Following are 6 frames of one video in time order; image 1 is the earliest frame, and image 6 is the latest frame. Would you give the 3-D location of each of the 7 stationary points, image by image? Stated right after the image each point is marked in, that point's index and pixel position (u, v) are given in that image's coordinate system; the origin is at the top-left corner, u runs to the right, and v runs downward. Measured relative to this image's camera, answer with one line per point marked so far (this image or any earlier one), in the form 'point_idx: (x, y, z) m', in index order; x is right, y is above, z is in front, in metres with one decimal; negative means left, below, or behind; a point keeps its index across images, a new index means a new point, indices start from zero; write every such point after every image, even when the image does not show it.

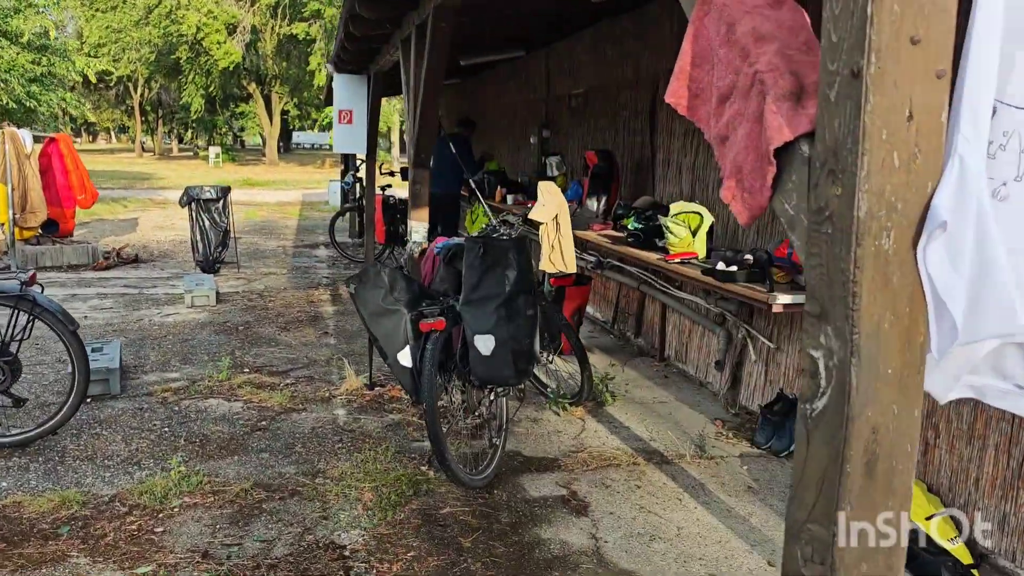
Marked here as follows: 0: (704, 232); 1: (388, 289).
0: (+1.0, +0.3, +4.2) m
1: (-0.5, 0.0, +3.4) m
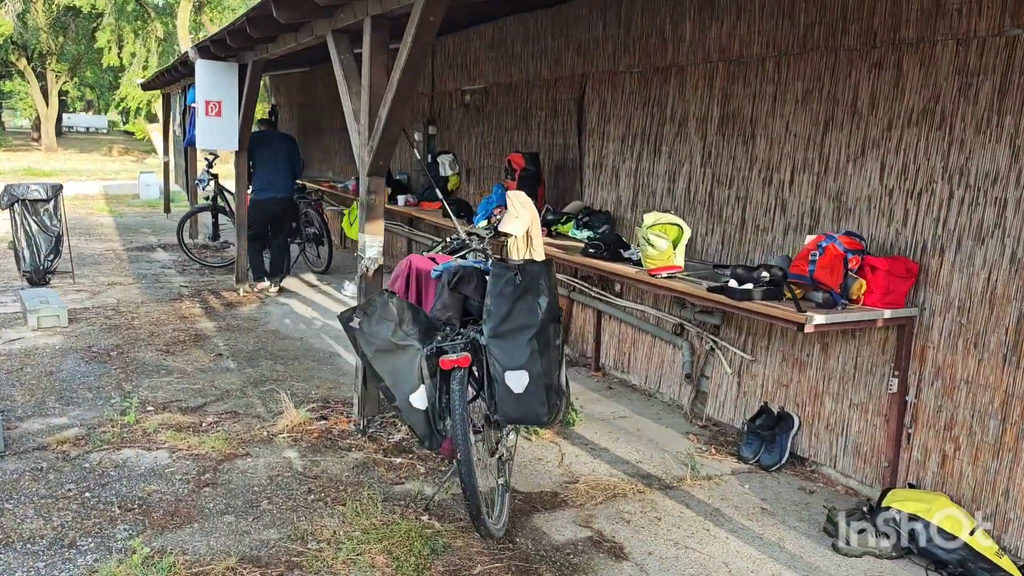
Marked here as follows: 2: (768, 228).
0: (+0.8, +0.2, +4.0) m
1: (-0.4, -0.1, +2.9) m
2: (+1.2, +0.3, +4.1) m
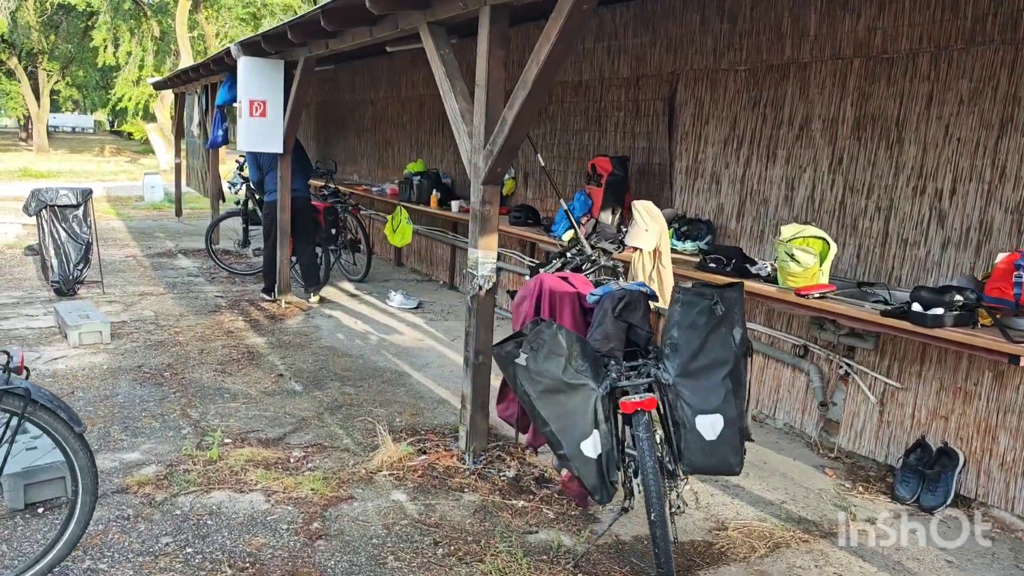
0: (+1.4, +0.1, +3.6) m
1: (+0.2, -0.2, +2.5) m
2: (+1.8, +0.2, +3.7) m
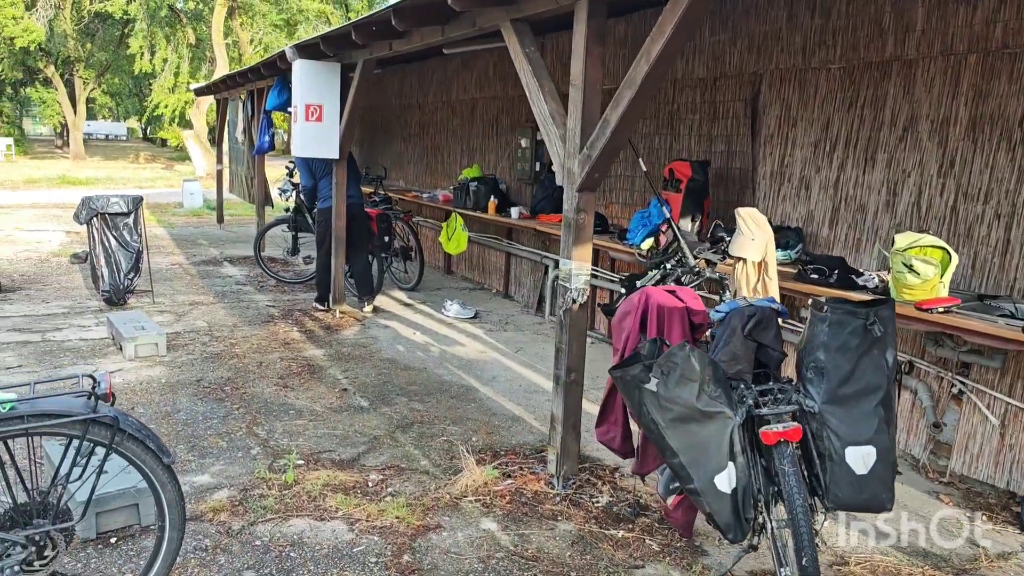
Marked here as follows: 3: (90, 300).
0: (+1.7, +0.1, +3.4) m
1: (+0.5, -0.3, +2.3) m
2: (+2.2, +0.1, +3.4) m
3: (-3.7, -0.1, +7.4) m
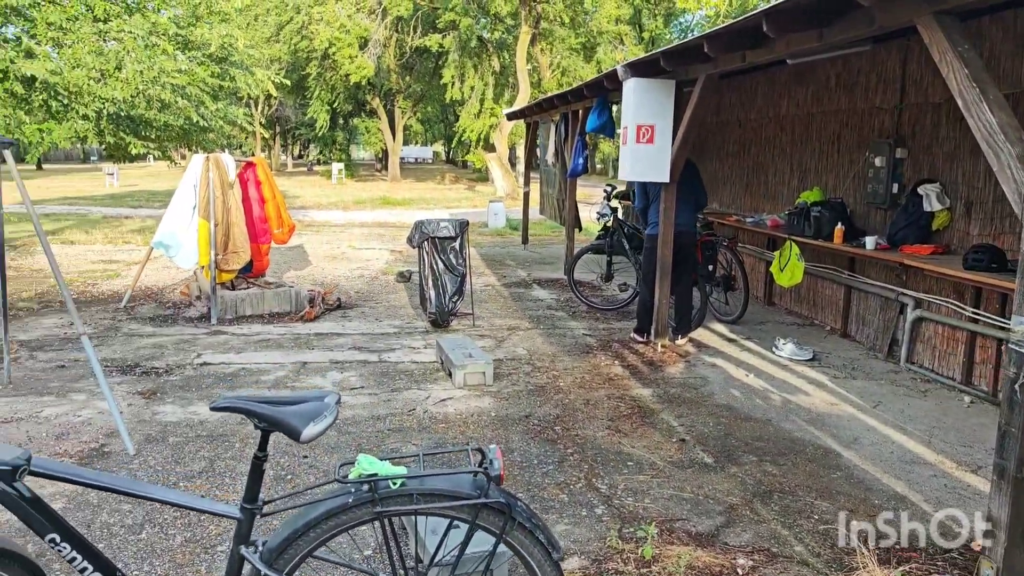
0: (+3.0, -0.2, +2.1) m
1: (+1.5, -0.4, +1.5) m
2: (+3.4, -0.1, +2.0) m
3: (-0.9, -0.3, +7.7) m
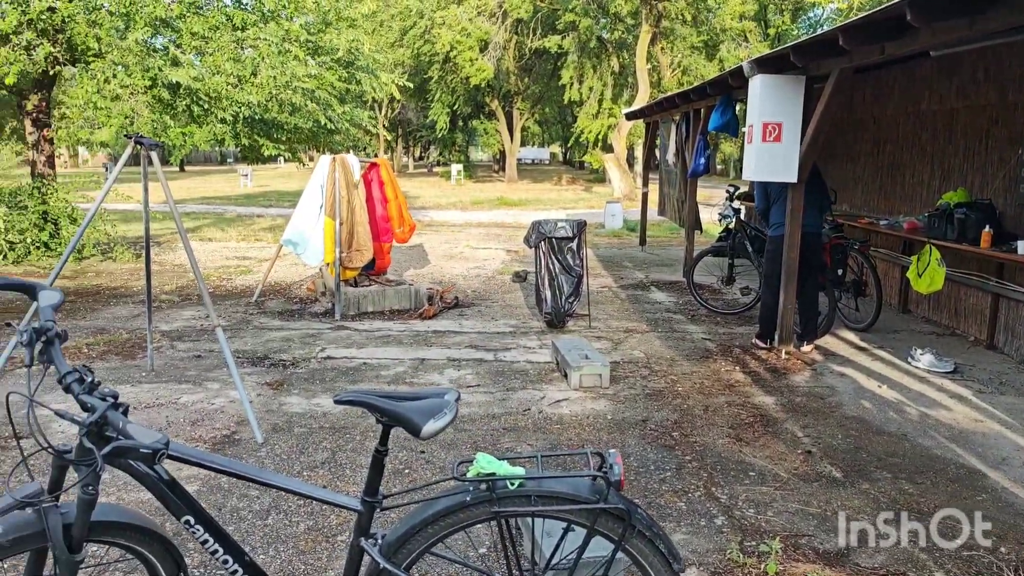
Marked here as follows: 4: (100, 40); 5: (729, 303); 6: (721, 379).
0: (+3.3, -0.2, +1.6) m
1: (+1.7, -0.5, +1.2) m
2: (+3.7, -0.2, +1.5) m
3: (+0.2, -0.3, +7.7) m
4: (-4.6, +2.8, +9.3) m
5: (+2.1, -0.1, +8.1) m
6: (+1.4, -0.6, +5.6) m
